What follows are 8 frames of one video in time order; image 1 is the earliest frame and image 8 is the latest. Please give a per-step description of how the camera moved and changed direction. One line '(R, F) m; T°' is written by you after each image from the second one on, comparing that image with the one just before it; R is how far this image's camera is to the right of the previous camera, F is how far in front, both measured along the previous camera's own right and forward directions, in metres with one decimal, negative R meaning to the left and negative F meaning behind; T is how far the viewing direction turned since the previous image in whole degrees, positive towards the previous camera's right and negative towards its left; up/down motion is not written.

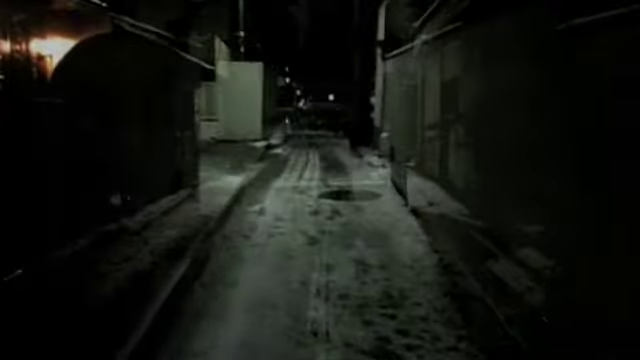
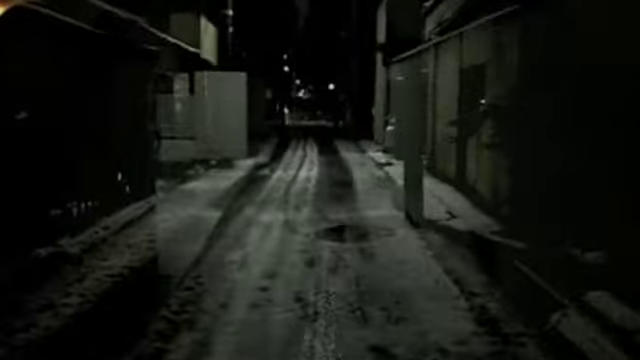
(0.0, +2.8) m; 0°
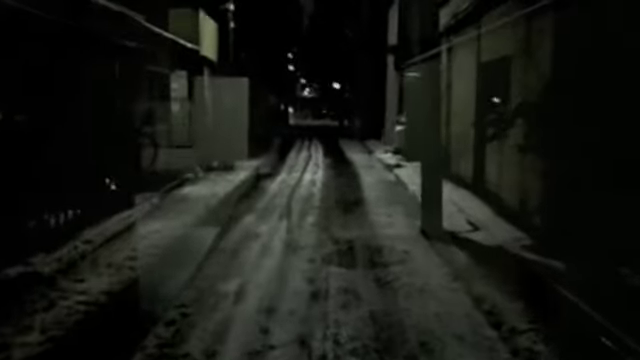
(-0.1, +1.3) m; -1°
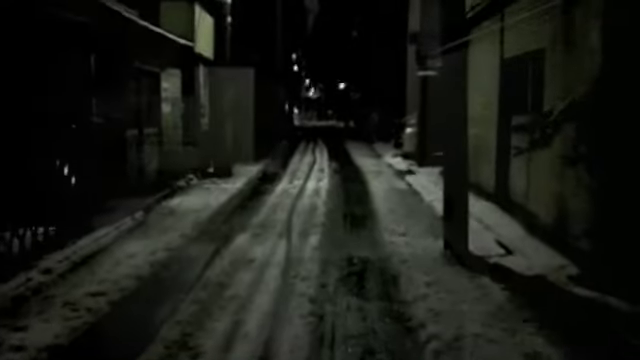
(0.0, +1.7) m; -1°
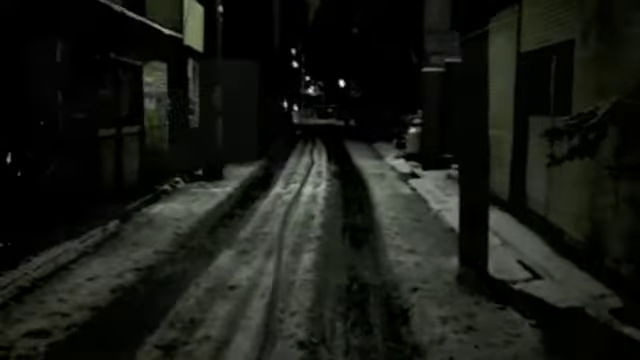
(+0.1, +1.4) m; 0°
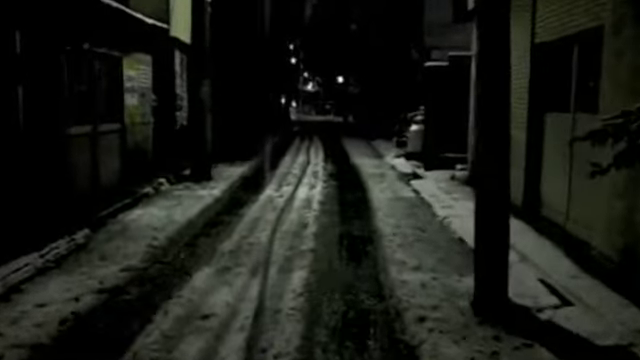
(+0.1, +1.2) m; 0°
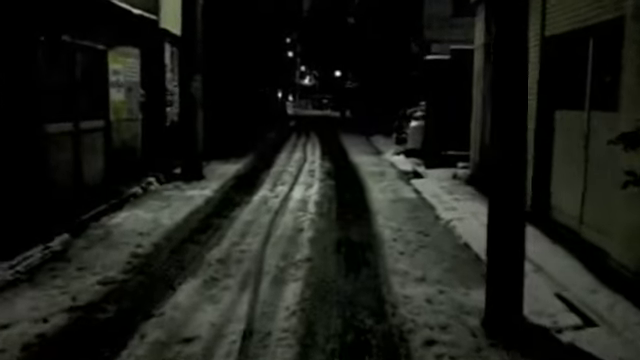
(0.0, +0.7) m; 0°
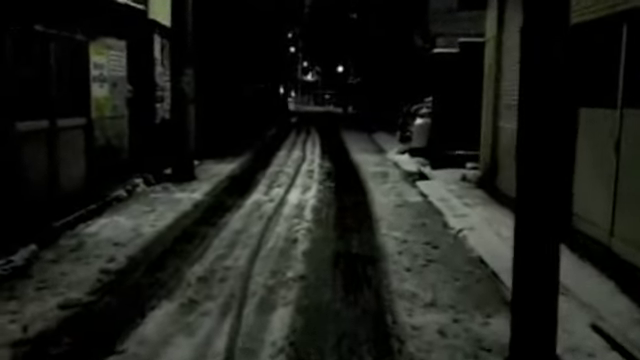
(+0.1, +1.0) m; 0°
